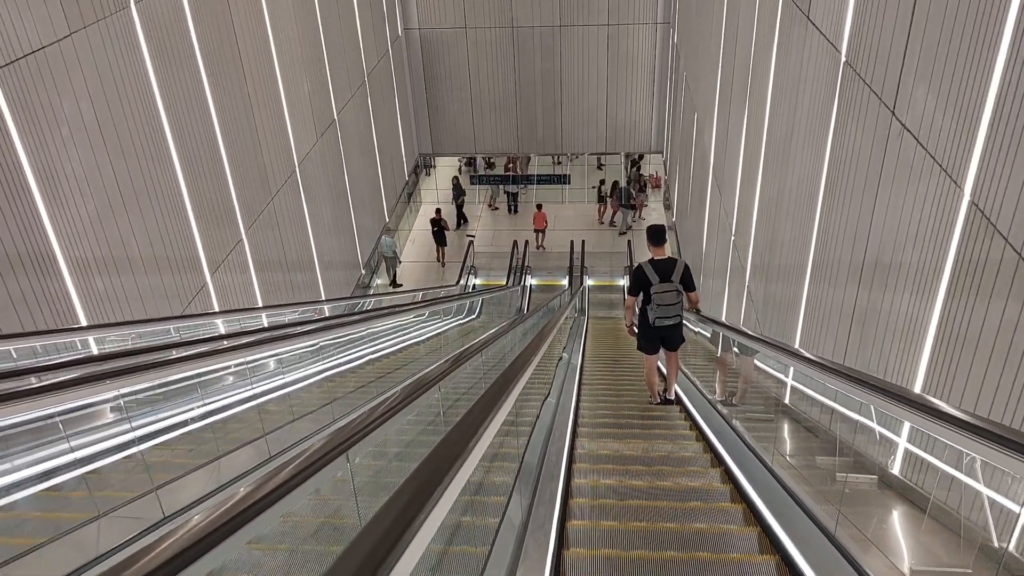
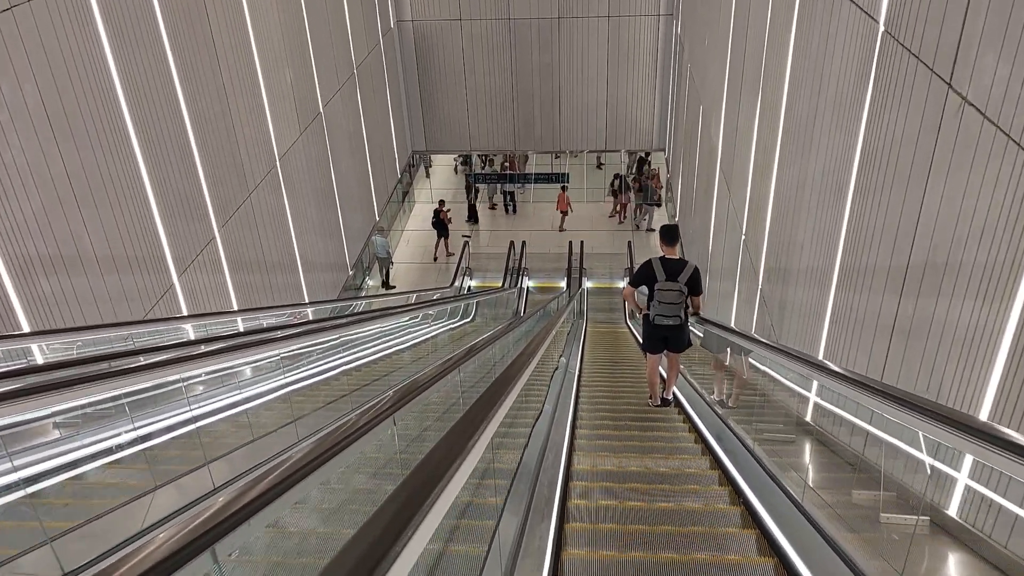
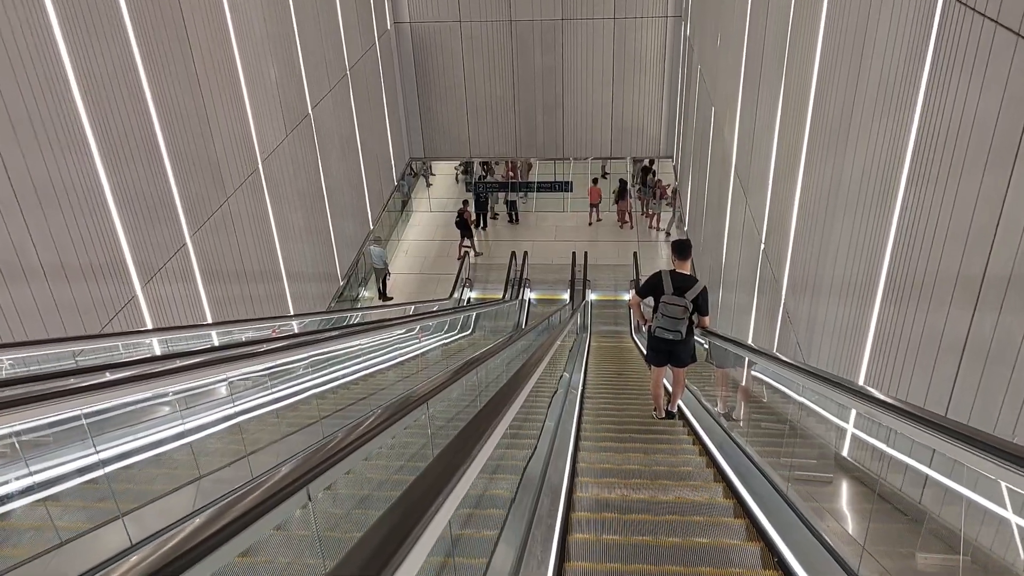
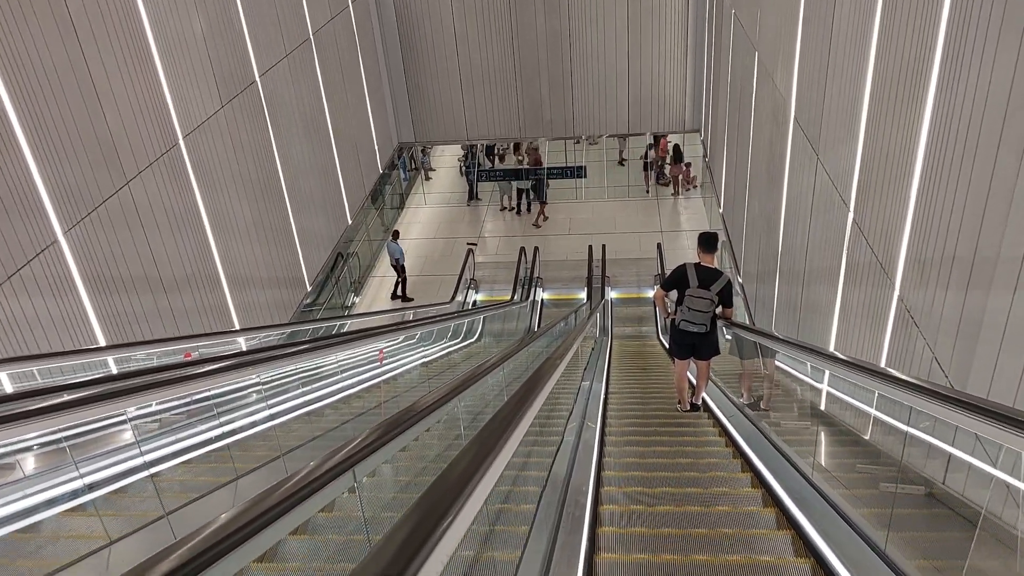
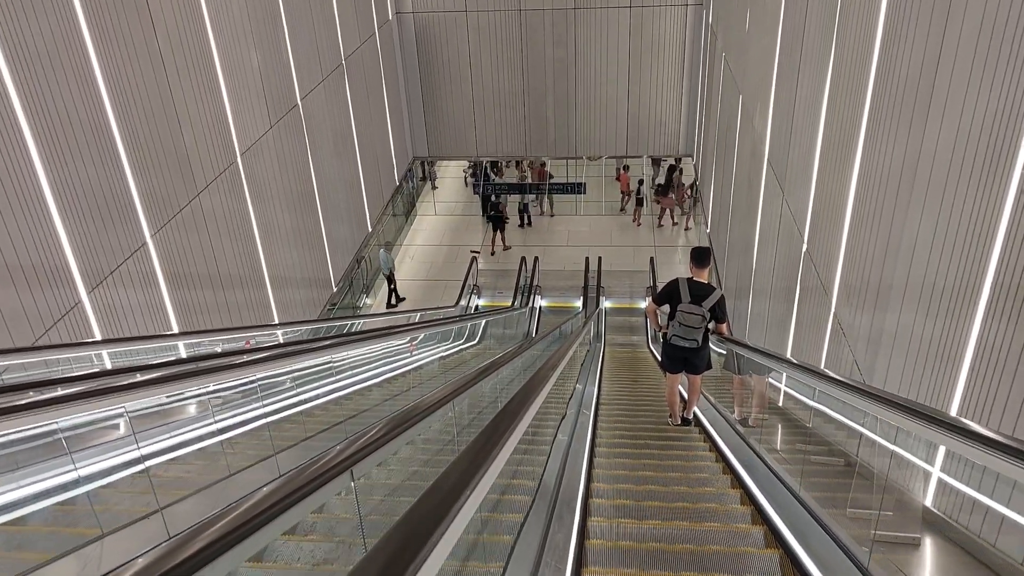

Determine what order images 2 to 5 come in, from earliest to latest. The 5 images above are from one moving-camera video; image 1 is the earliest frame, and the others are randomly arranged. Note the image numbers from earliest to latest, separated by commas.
2, 3, 5, 4
